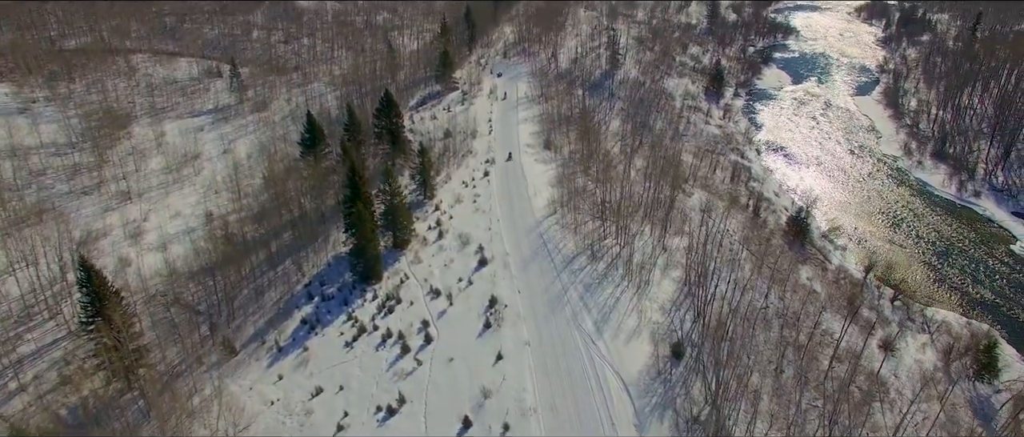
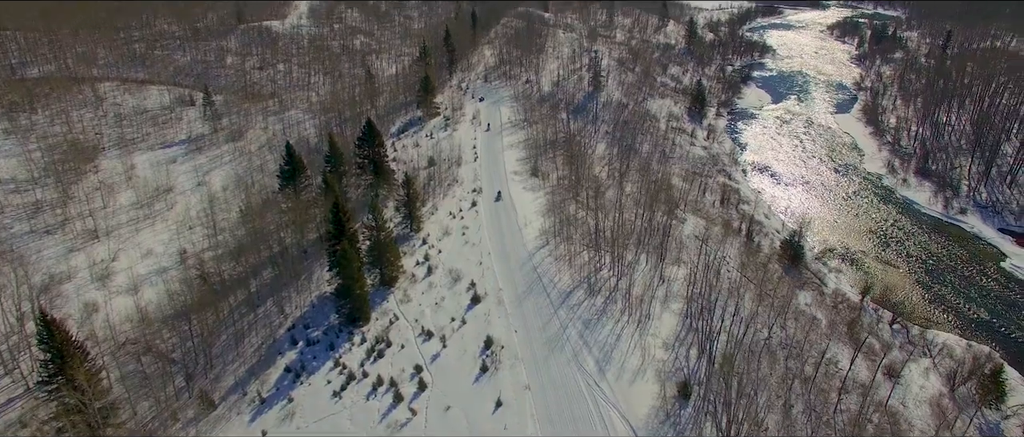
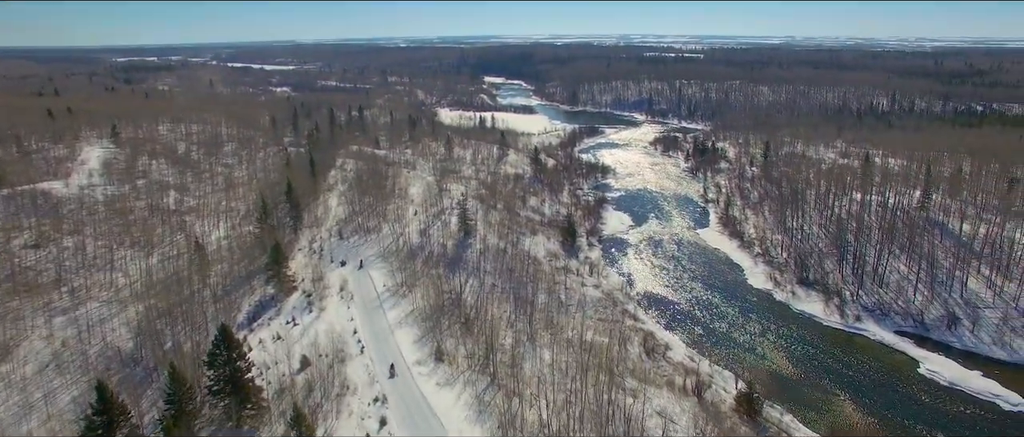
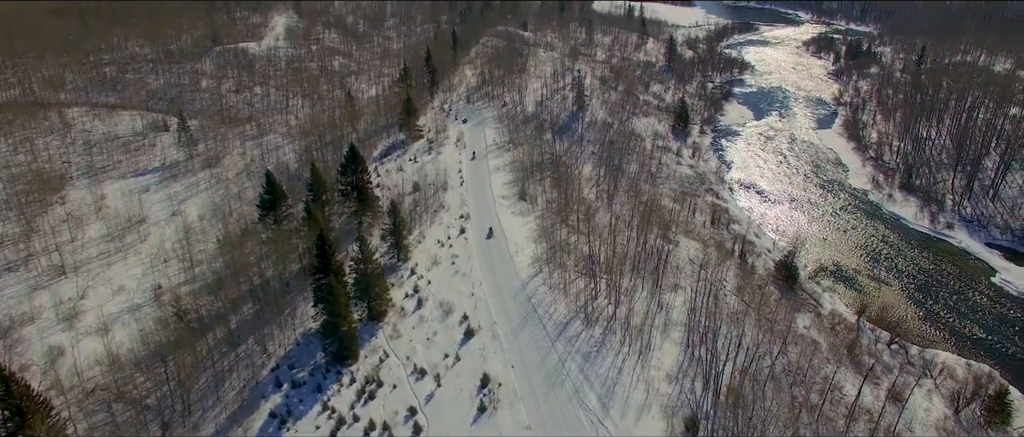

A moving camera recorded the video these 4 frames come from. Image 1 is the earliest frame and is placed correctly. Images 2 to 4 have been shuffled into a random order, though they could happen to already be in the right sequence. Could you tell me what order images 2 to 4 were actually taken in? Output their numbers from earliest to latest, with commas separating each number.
2, 4, 3
